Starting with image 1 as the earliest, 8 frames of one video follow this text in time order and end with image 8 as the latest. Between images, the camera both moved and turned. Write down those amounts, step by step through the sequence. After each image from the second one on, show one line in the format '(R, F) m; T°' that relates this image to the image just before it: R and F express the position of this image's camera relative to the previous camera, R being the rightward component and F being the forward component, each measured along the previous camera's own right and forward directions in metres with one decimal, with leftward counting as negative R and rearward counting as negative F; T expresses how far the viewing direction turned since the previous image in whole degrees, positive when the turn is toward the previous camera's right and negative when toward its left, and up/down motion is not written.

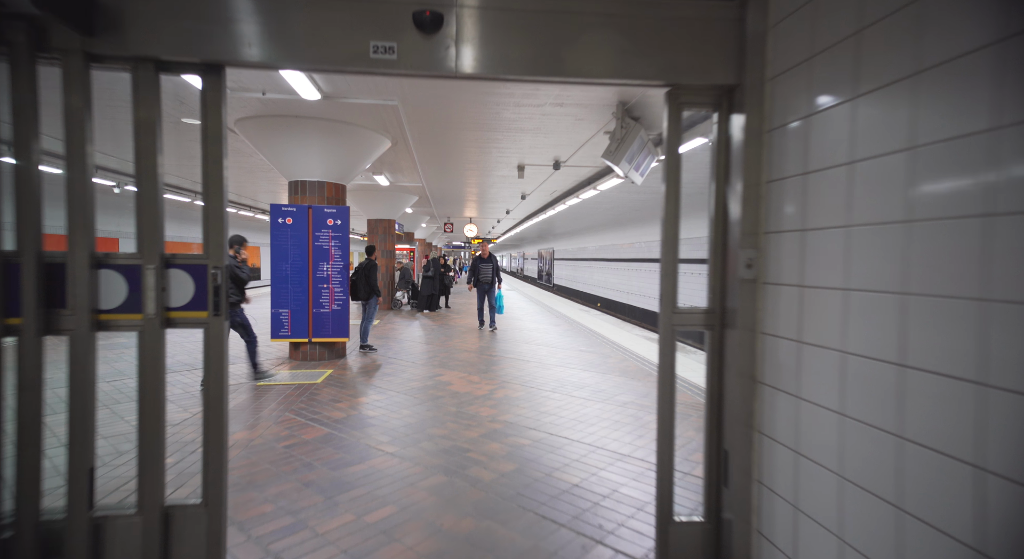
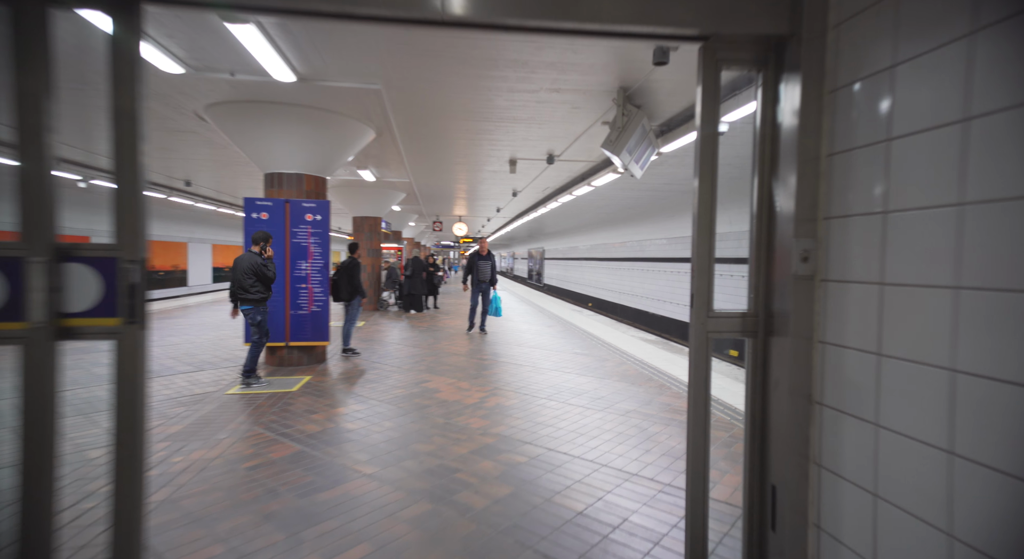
(0.0, +0.3) m; +1°
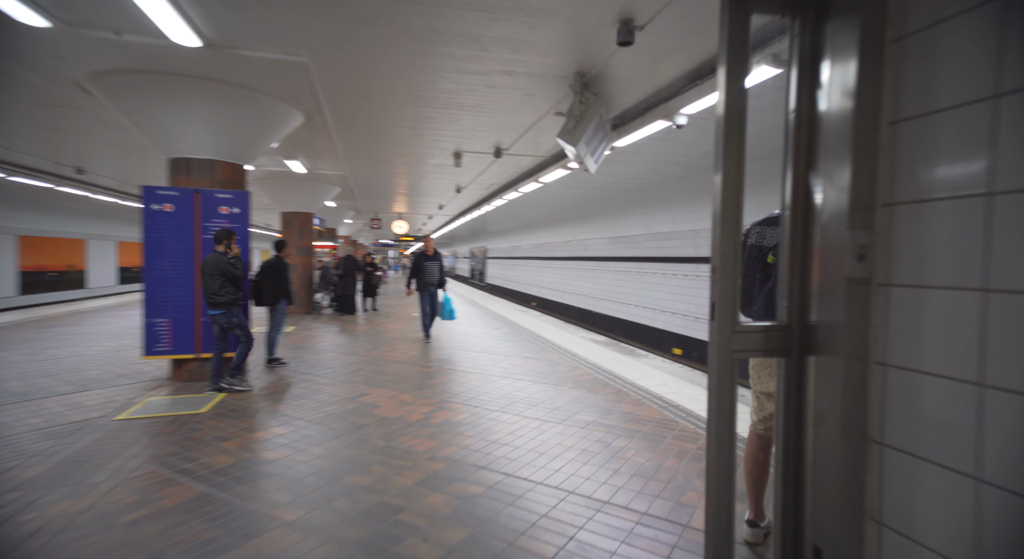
(-0.1, +0.4) m; +7°
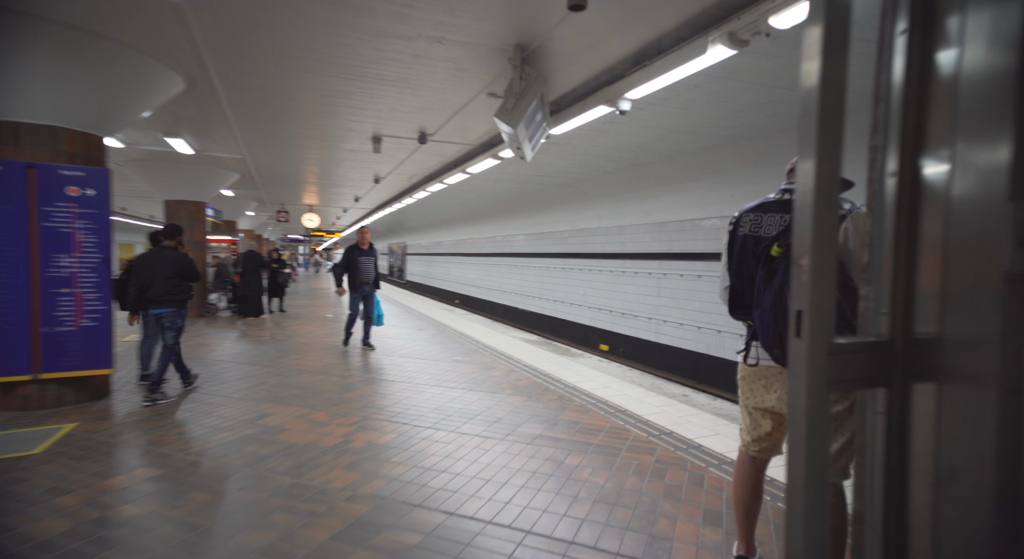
(-0.1, +0.5) m; +9°
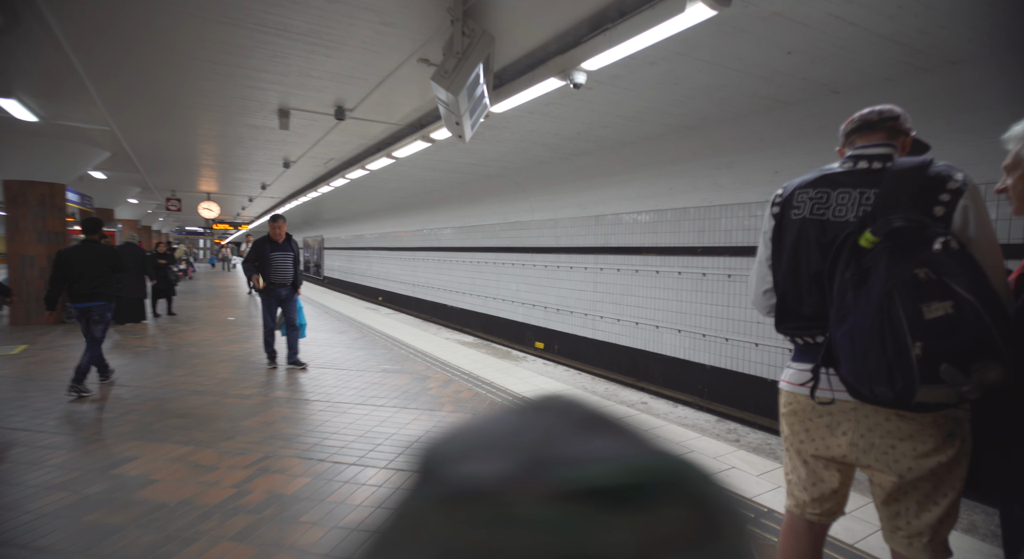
(-0.1, +0.6) m; +8°
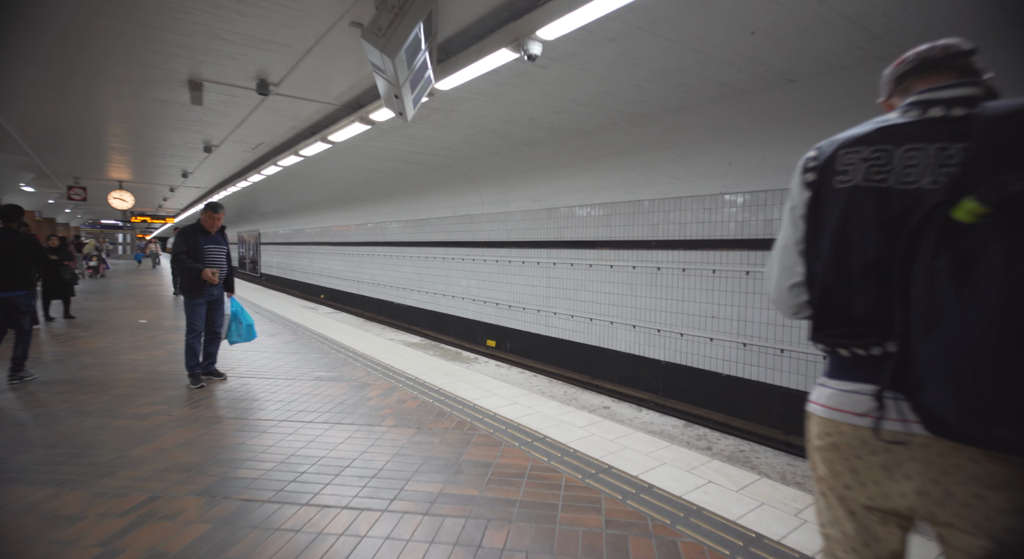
(0.0, +0.4) m; +6°
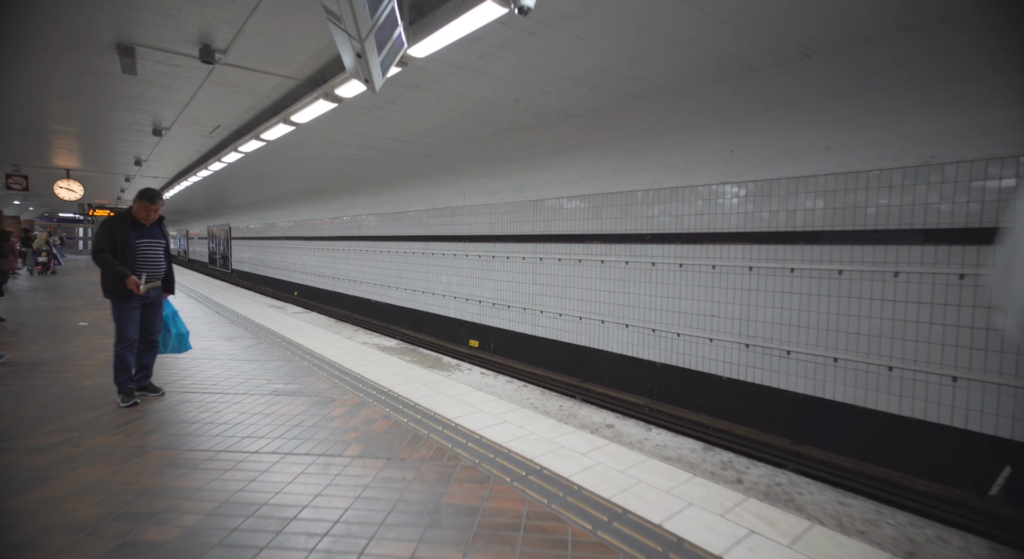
(0.0, +0.5) m; +2°
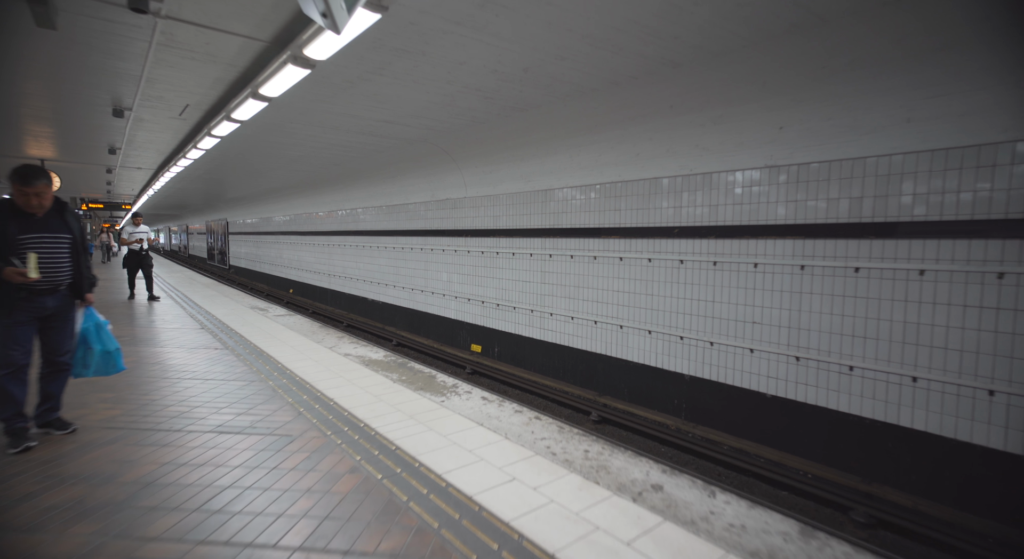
(0.0, +0.9) m; -1°
